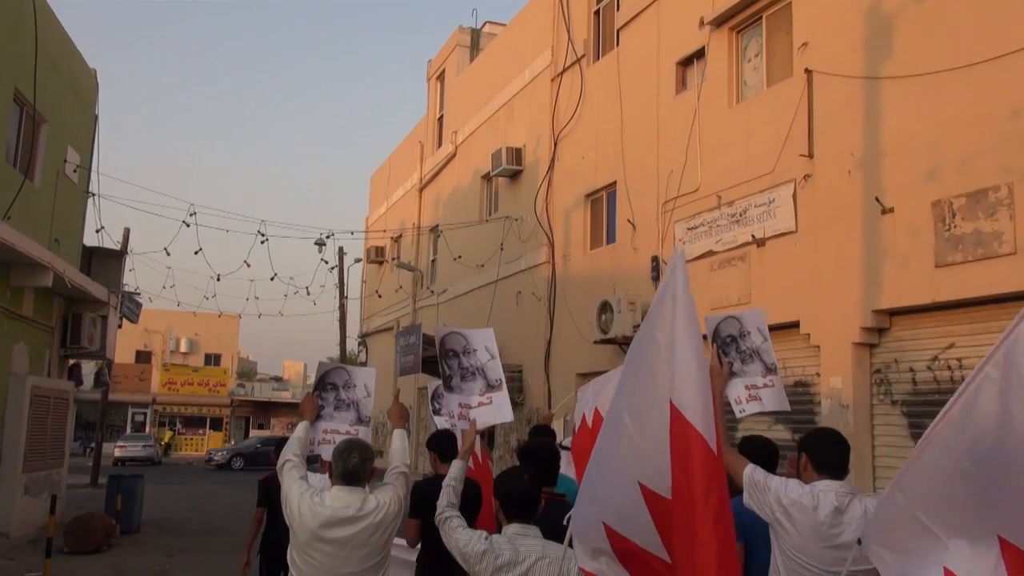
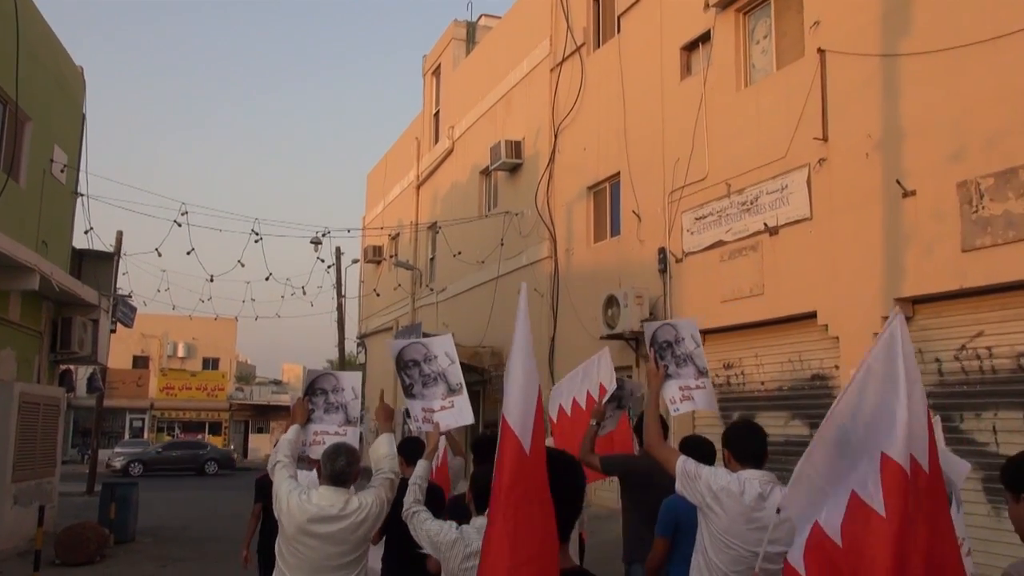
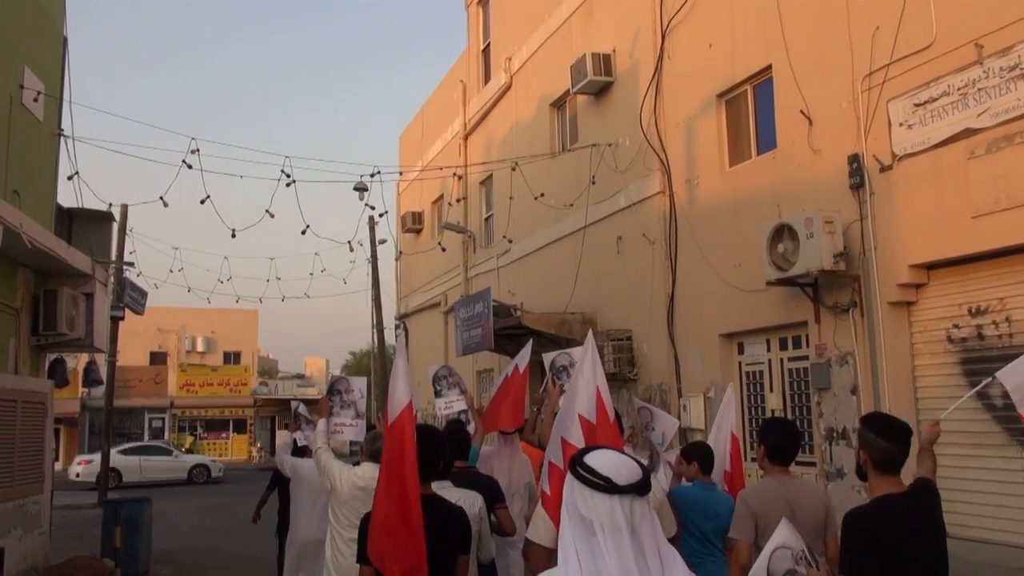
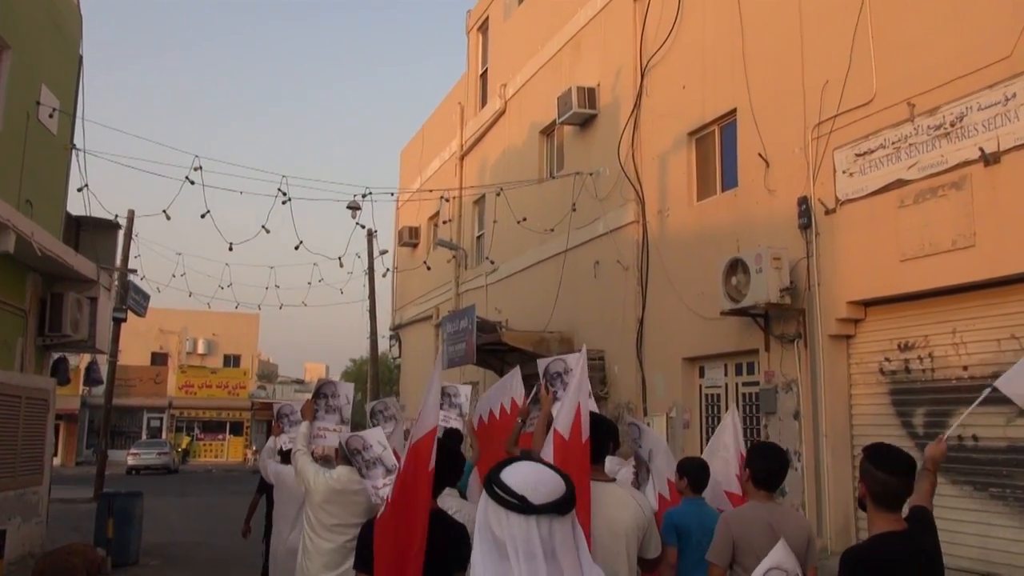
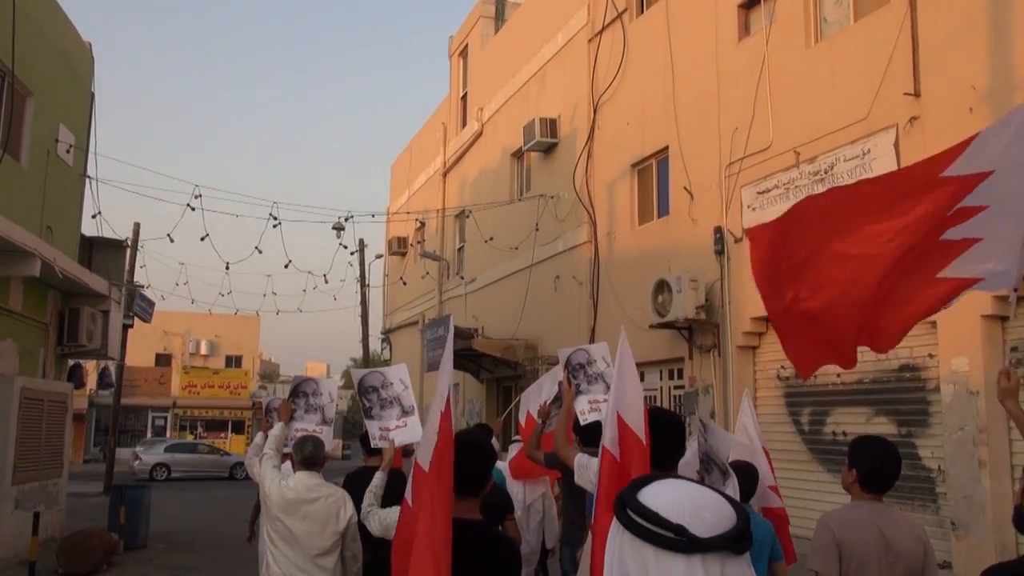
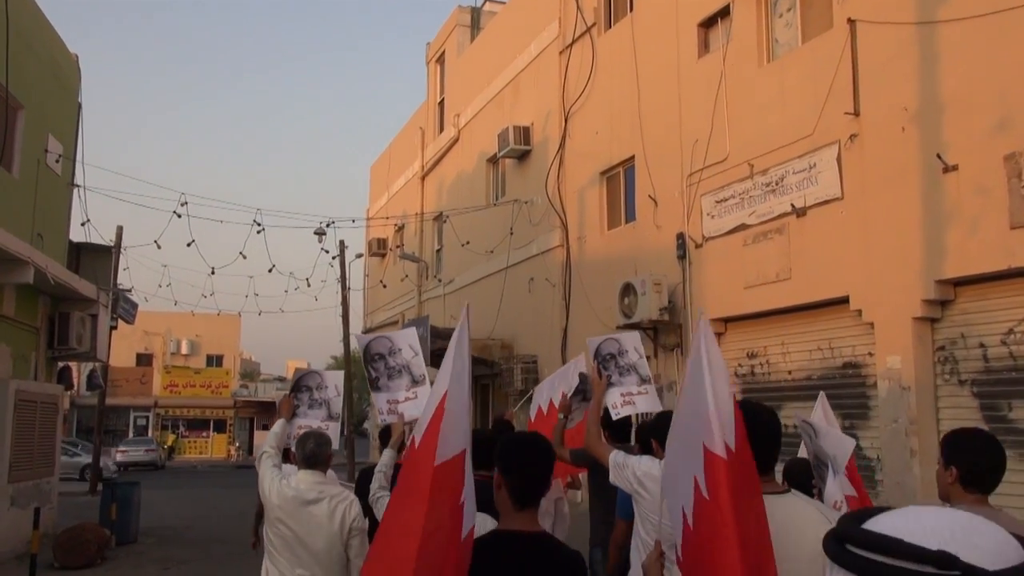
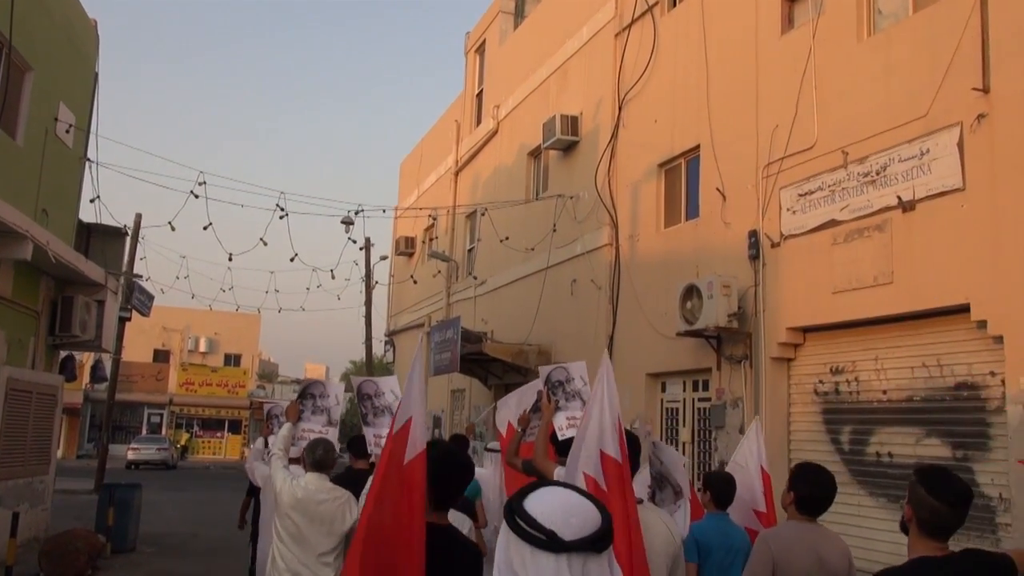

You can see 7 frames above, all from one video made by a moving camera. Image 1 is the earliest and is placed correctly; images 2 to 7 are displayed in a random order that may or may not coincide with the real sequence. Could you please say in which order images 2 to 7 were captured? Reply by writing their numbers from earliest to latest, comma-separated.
2, 6, 5, 7, 4, 3
